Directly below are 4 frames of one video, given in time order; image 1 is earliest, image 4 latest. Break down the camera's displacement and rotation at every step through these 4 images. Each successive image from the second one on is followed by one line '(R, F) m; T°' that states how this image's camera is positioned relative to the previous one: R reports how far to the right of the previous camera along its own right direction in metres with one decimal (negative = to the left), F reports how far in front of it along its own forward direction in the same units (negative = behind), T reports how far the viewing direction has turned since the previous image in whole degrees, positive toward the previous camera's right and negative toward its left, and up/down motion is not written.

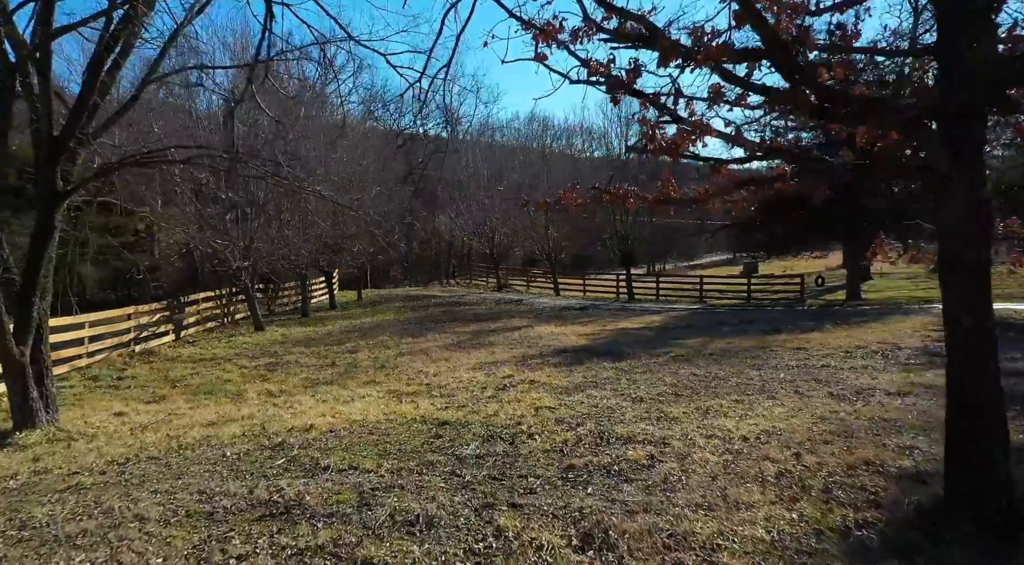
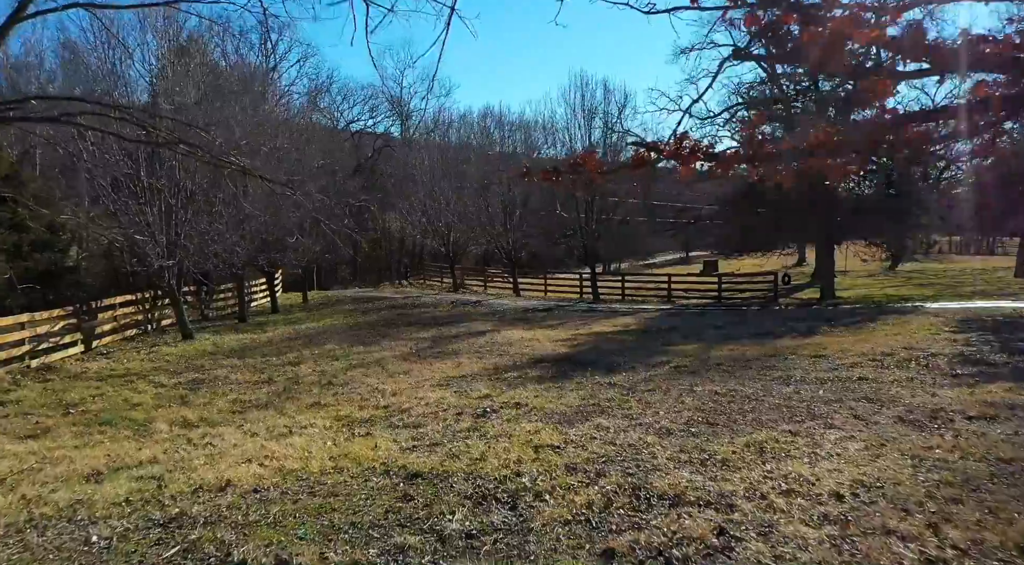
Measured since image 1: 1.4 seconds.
(-0.3, +1.8) m; +4°
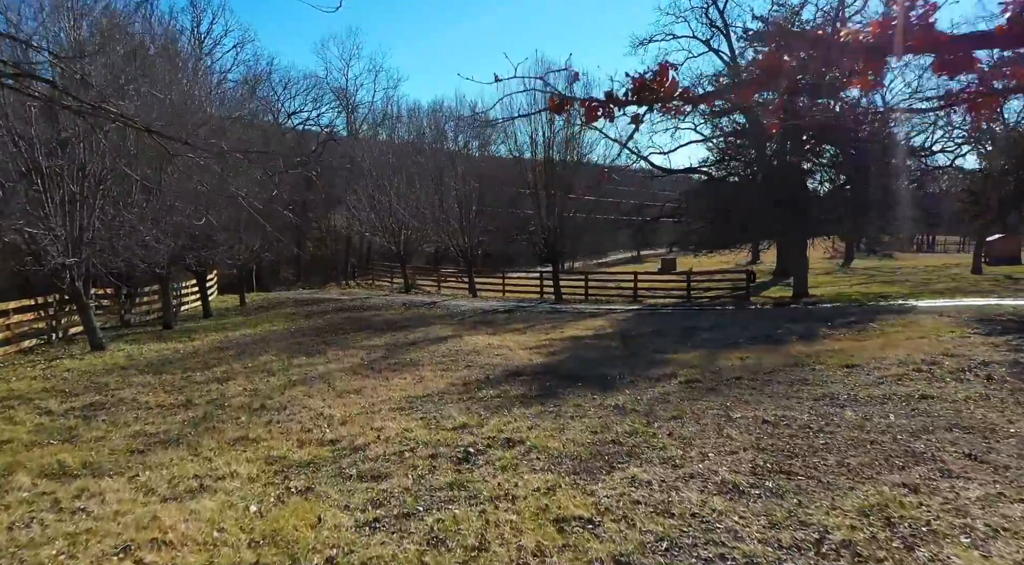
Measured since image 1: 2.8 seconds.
(-0.3, +1.8) m; +4°
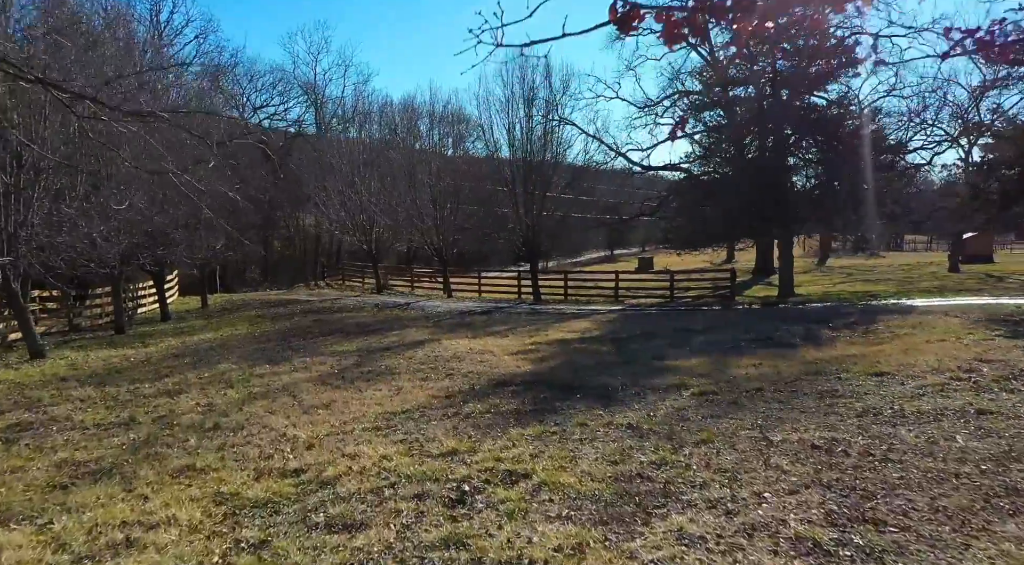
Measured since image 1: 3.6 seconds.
(-0.2, +1.0) m; +2°
